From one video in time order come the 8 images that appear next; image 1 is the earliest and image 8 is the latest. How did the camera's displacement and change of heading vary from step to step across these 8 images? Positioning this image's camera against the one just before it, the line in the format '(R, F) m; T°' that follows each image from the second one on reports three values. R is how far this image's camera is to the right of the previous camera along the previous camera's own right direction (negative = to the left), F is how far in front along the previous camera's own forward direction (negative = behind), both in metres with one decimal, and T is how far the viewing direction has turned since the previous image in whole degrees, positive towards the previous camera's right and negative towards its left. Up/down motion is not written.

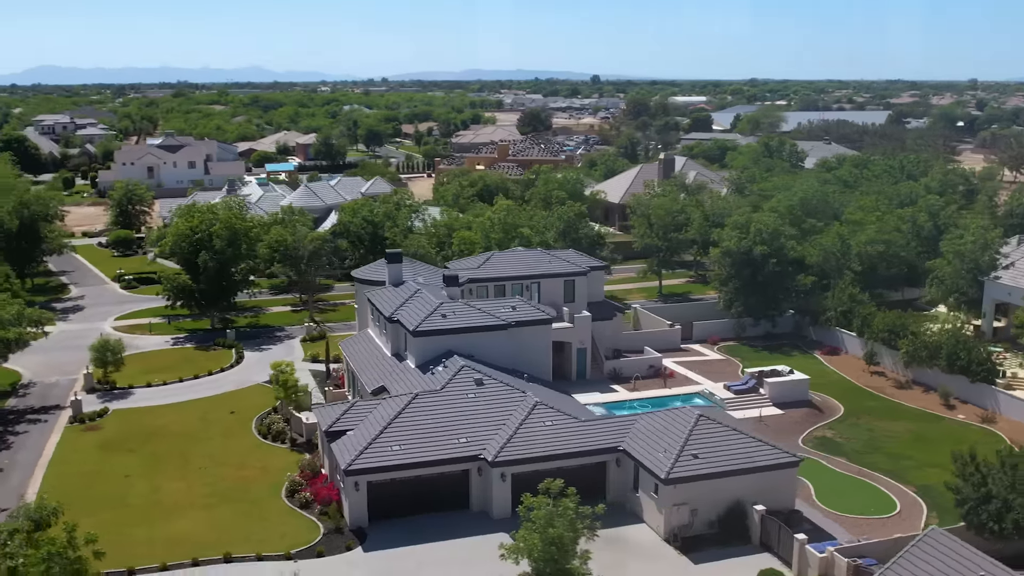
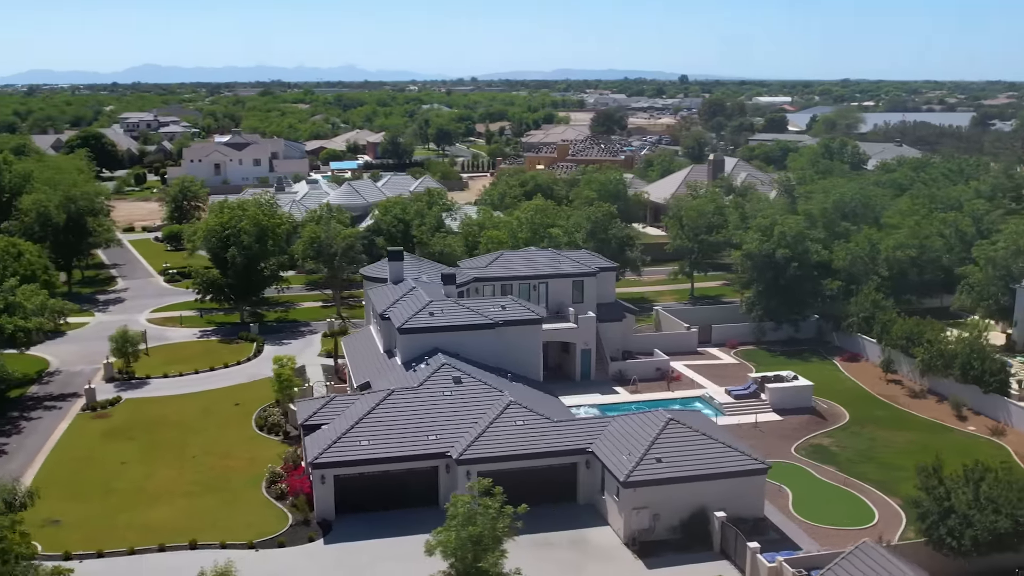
(+3.2, 0.0) m; -5°
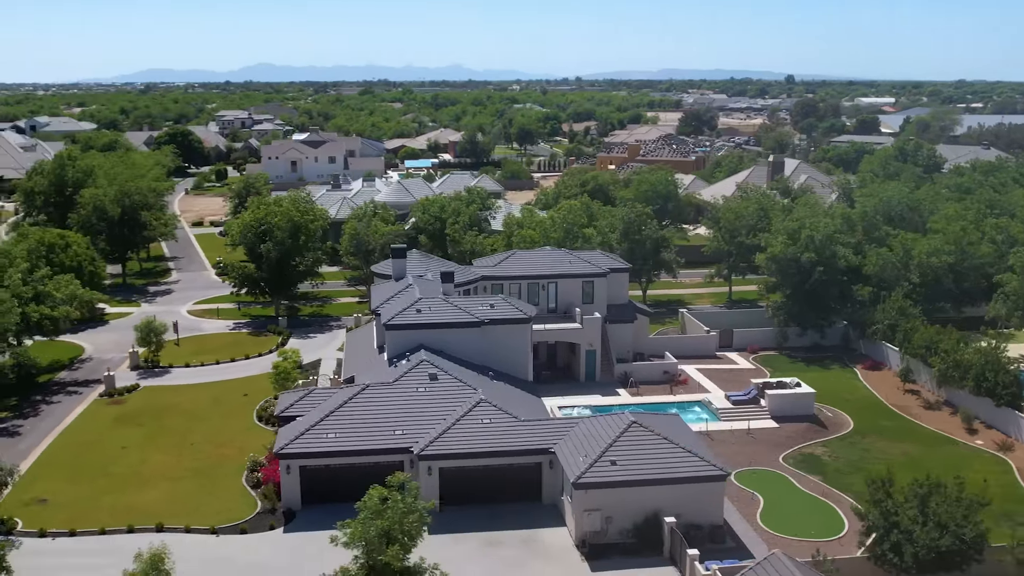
(+3.8, +0.1) m; -6°
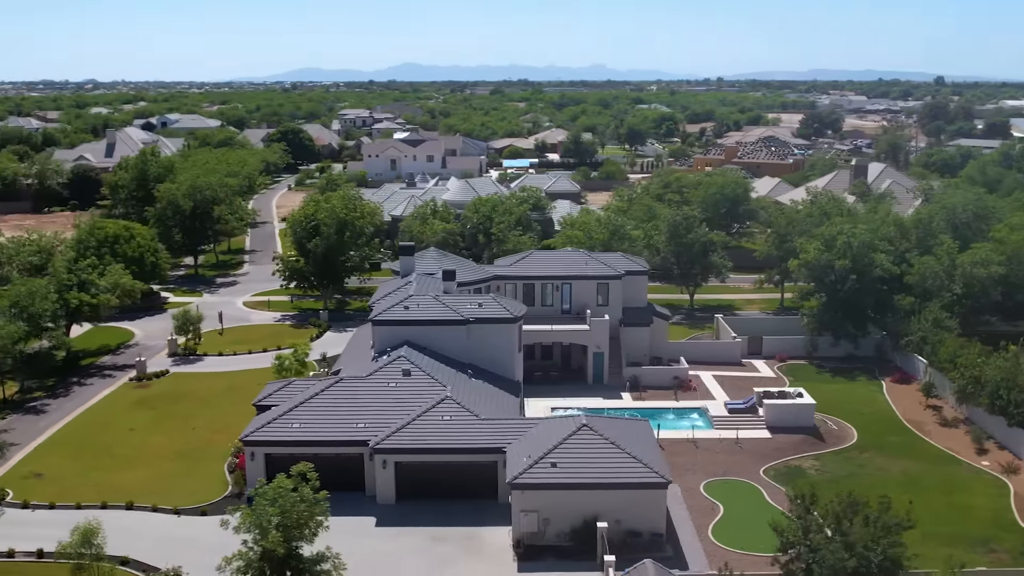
(+5.0, +0.1) m; -8°
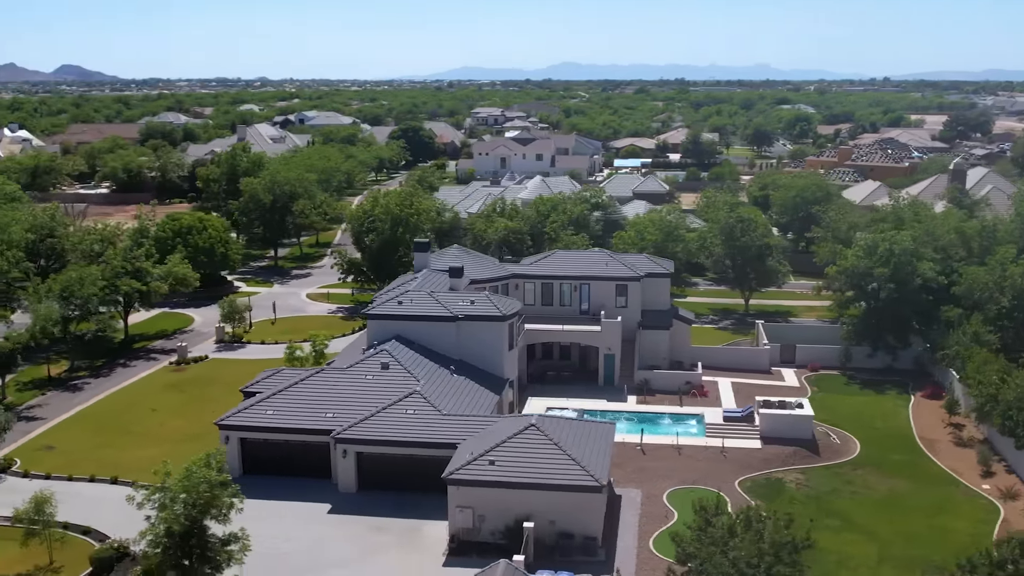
(+5.5, +0.2) m; -8°
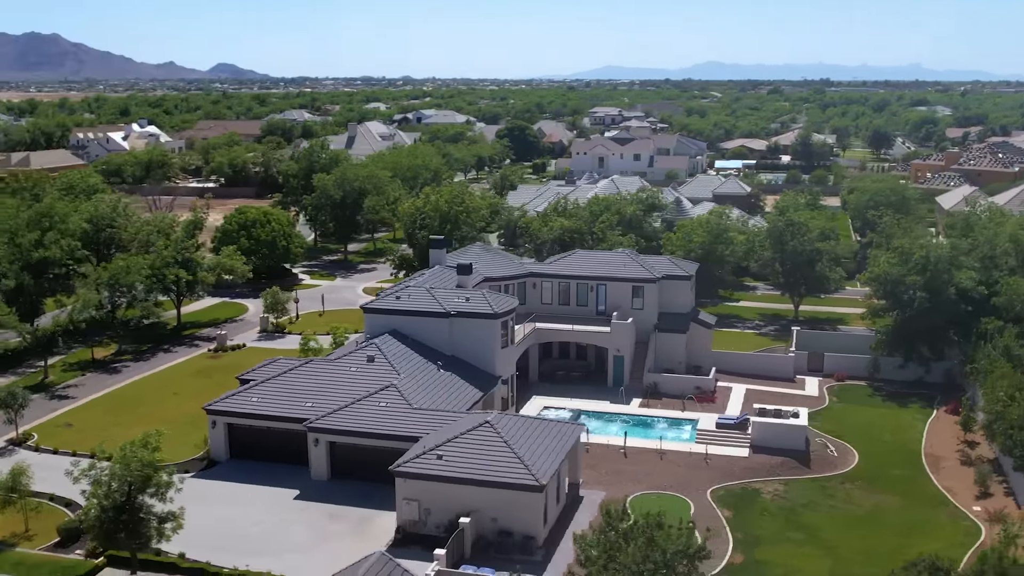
(+4.9, +0.1) m; -8°
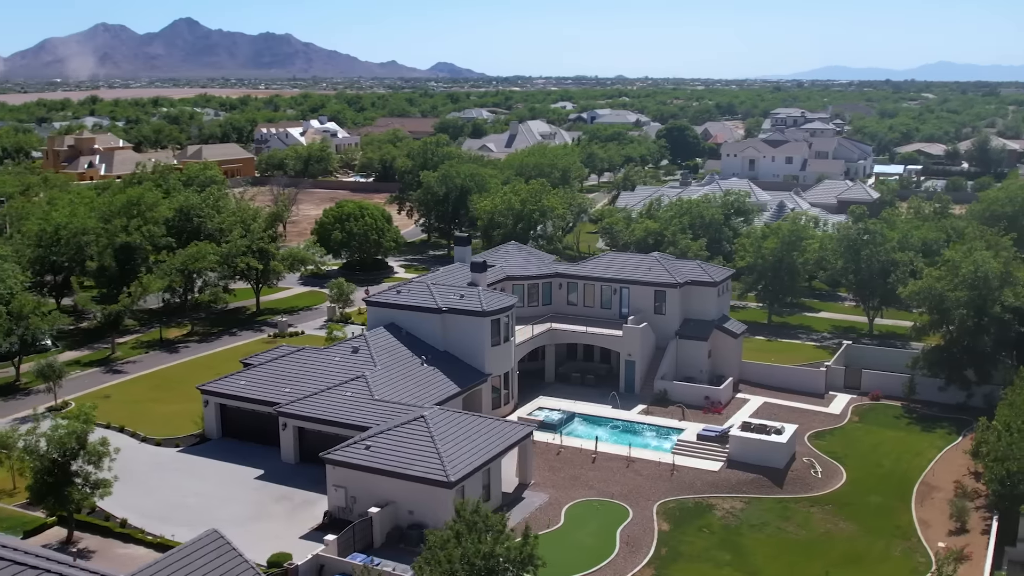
(+7.3, +0.6) m; -11°
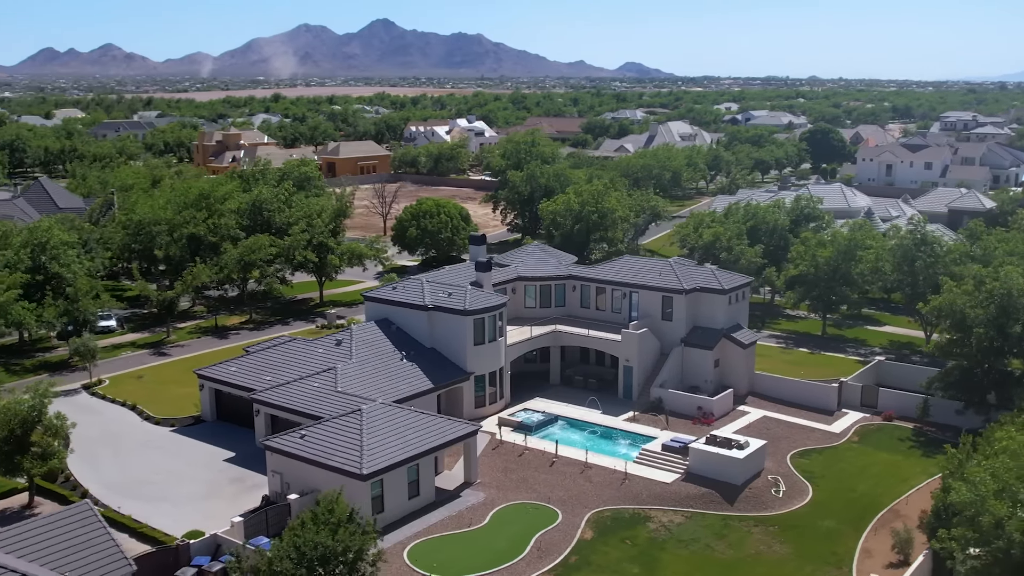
(+6.8, +0.5) m; -10°
